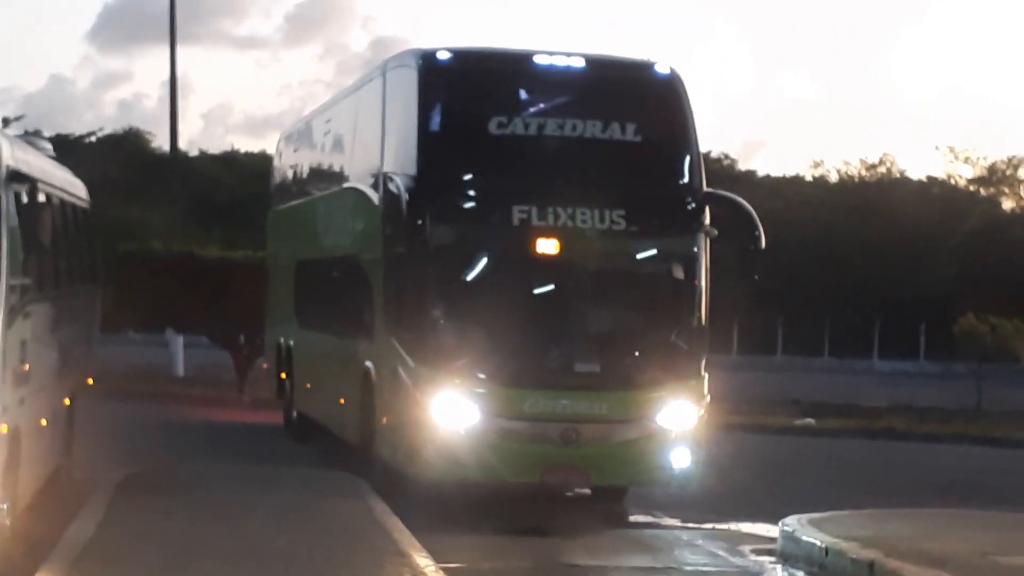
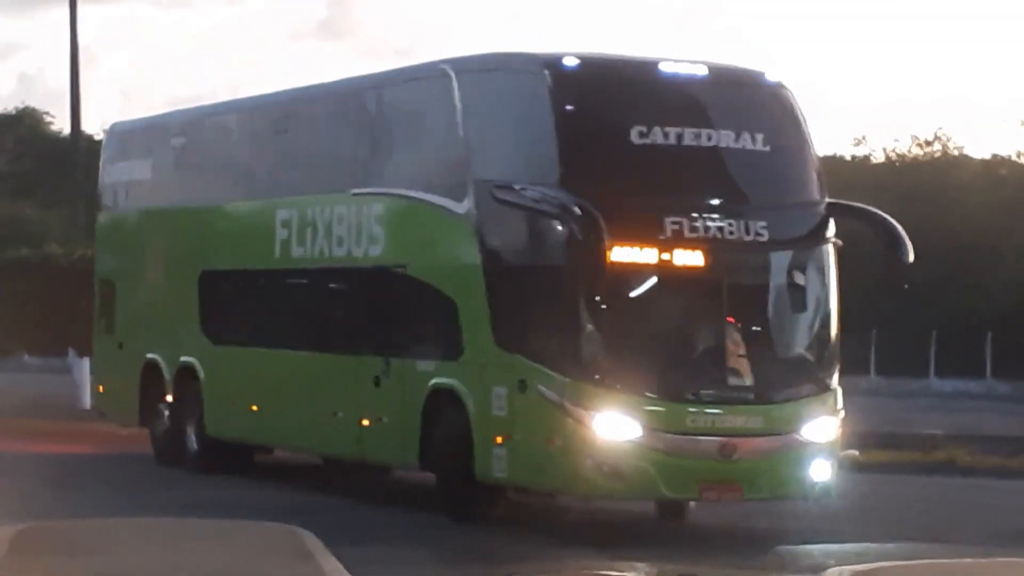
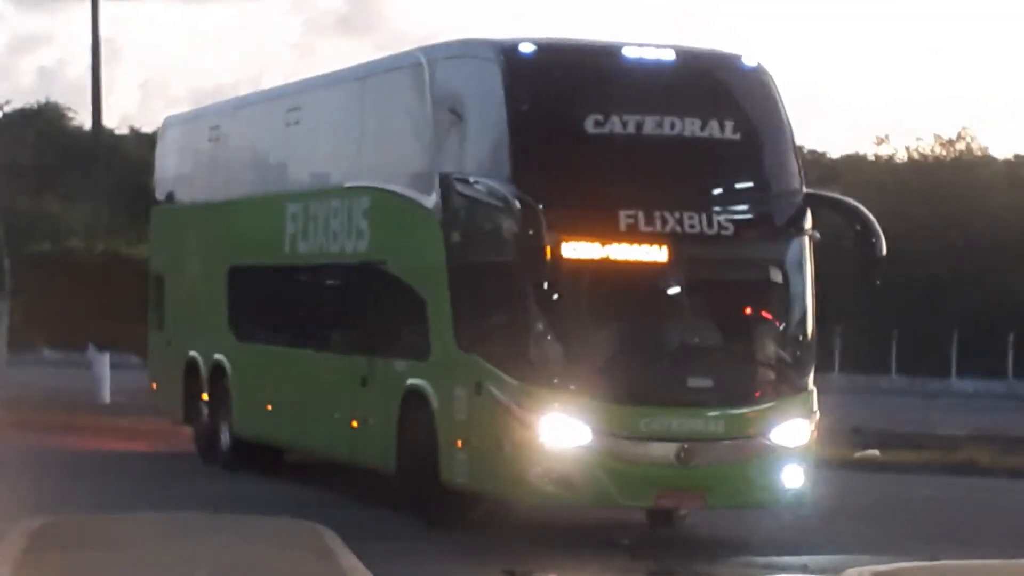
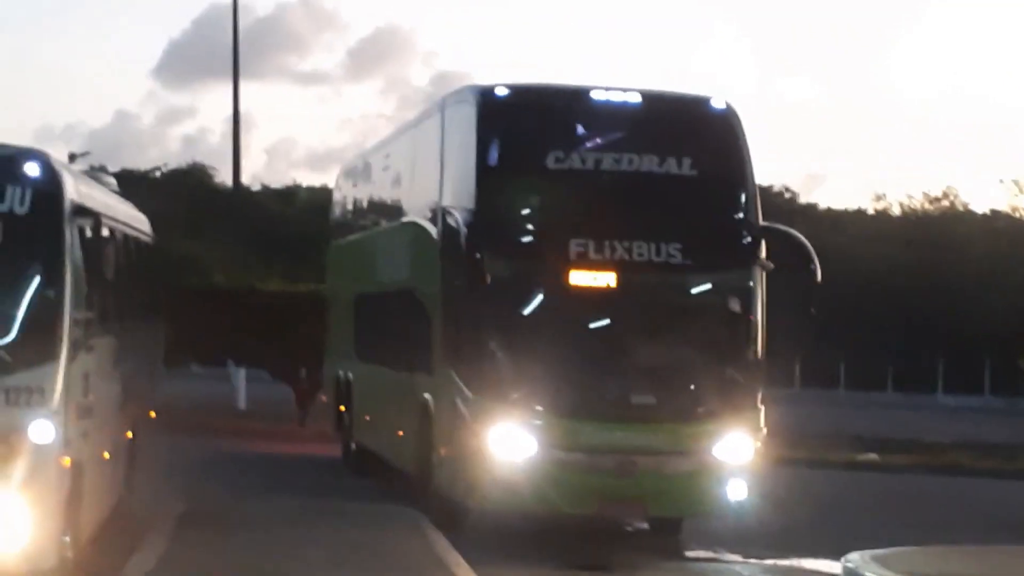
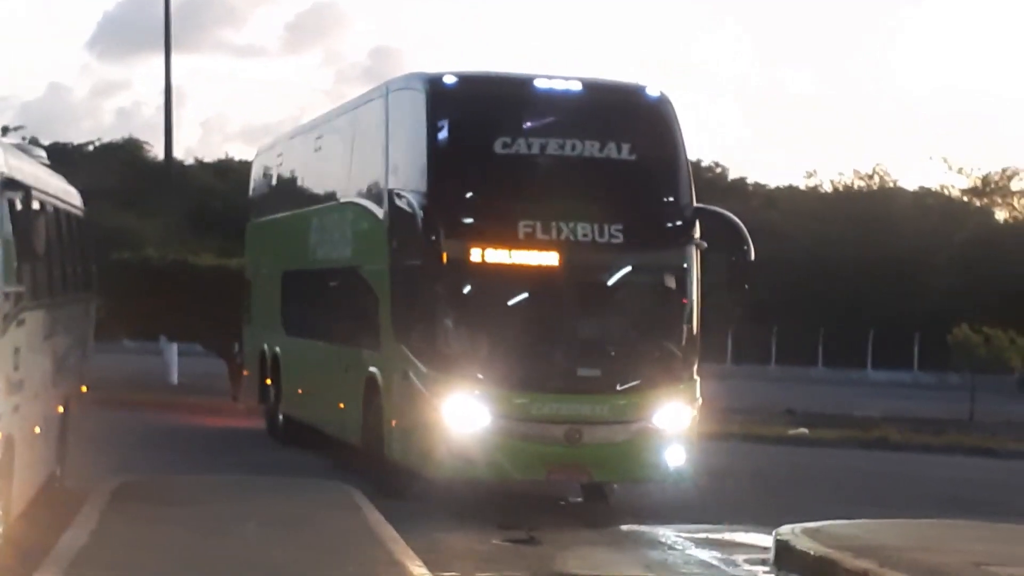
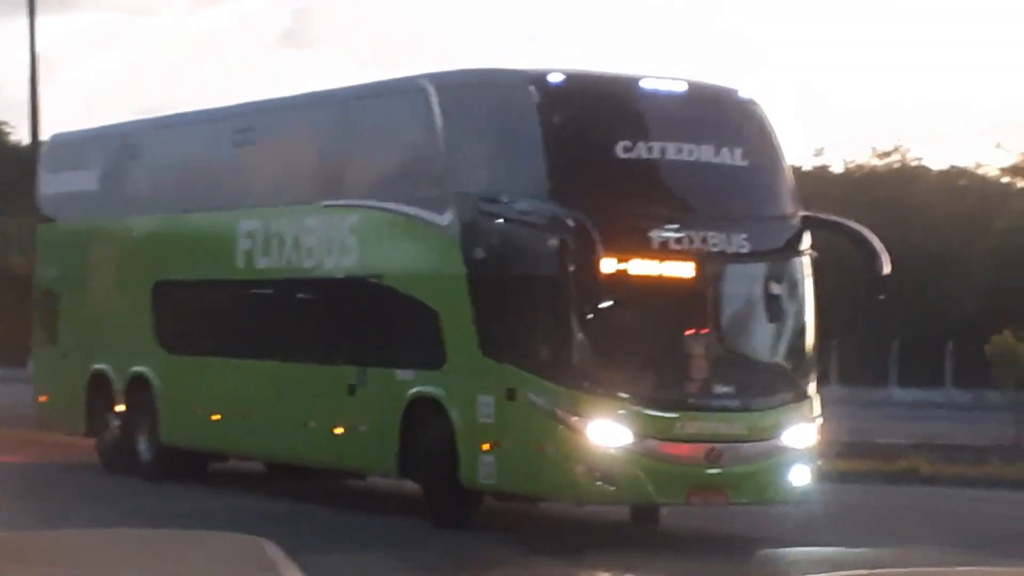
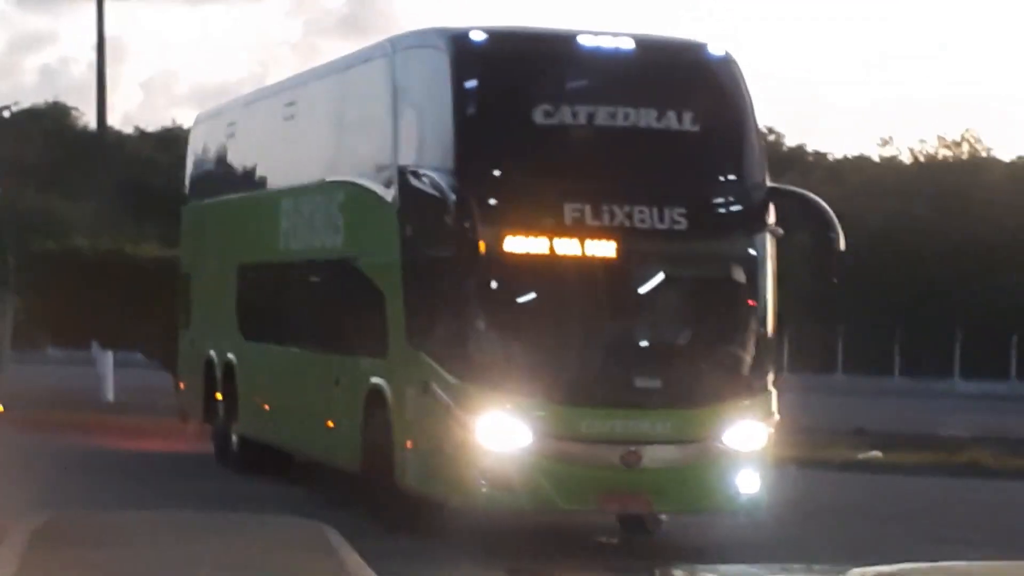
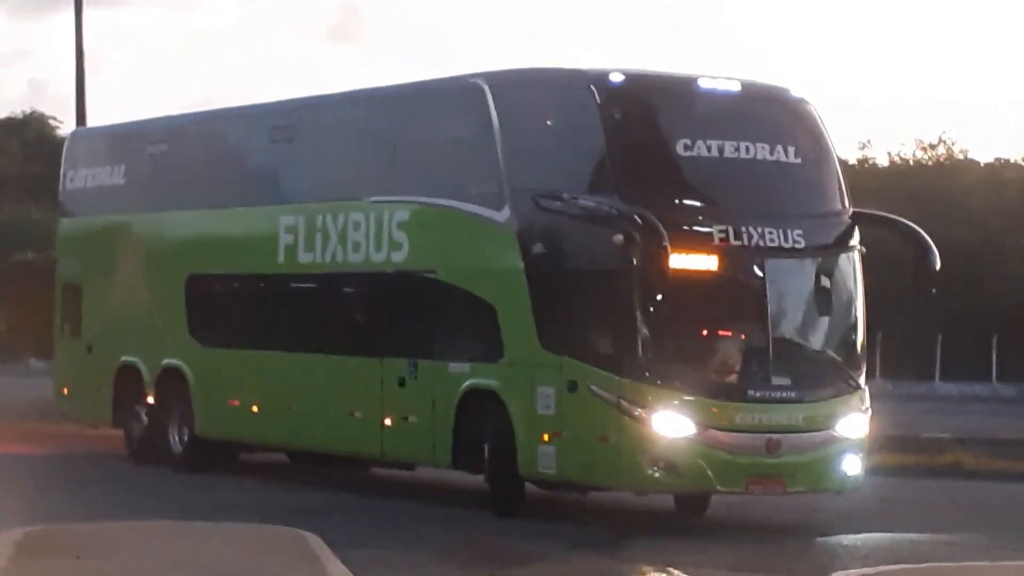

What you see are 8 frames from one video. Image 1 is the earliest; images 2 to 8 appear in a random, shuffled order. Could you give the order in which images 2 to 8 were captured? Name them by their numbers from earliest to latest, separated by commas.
4, 5, 7, 3, 2, 6, 8
